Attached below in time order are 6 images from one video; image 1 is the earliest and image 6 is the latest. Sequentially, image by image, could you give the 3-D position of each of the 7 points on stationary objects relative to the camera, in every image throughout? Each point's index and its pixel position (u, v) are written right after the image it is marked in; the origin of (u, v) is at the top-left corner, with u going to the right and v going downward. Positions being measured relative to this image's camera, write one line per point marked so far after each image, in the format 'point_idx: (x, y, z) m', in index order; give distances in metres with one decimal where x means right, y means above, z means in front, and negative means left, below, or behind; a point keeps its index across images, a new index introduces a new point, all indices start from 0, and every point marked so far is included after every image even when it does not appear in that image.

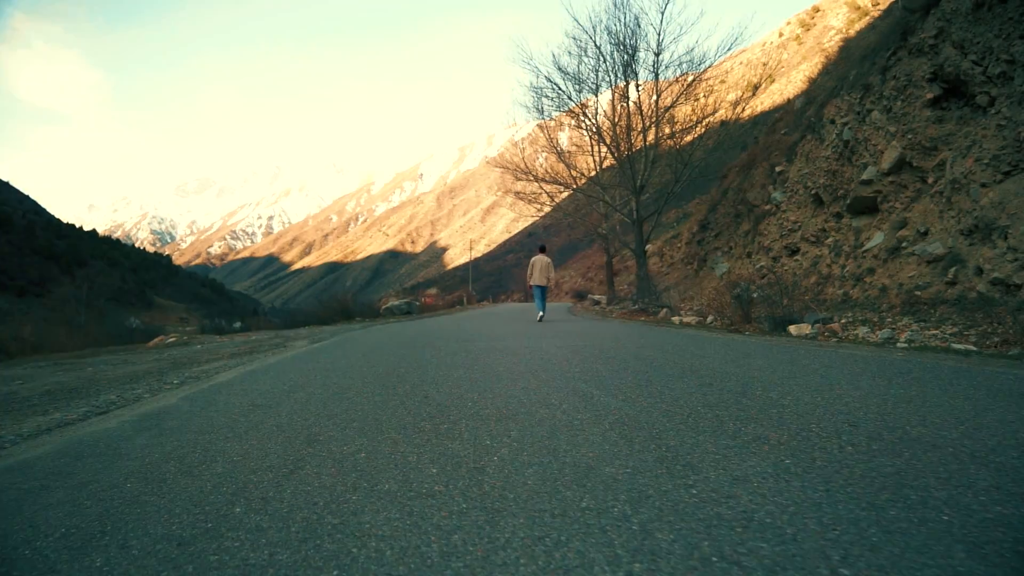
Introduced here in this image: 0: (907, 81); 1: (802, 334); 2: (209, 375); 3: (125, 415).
0: (+8.8, +4.6, +14.4) m
1: (+5.0, -0.8, +11.2) m
2: (-3.0, -0.9, +6.4) m
3: (-2.6, -0.9, +4.3) m
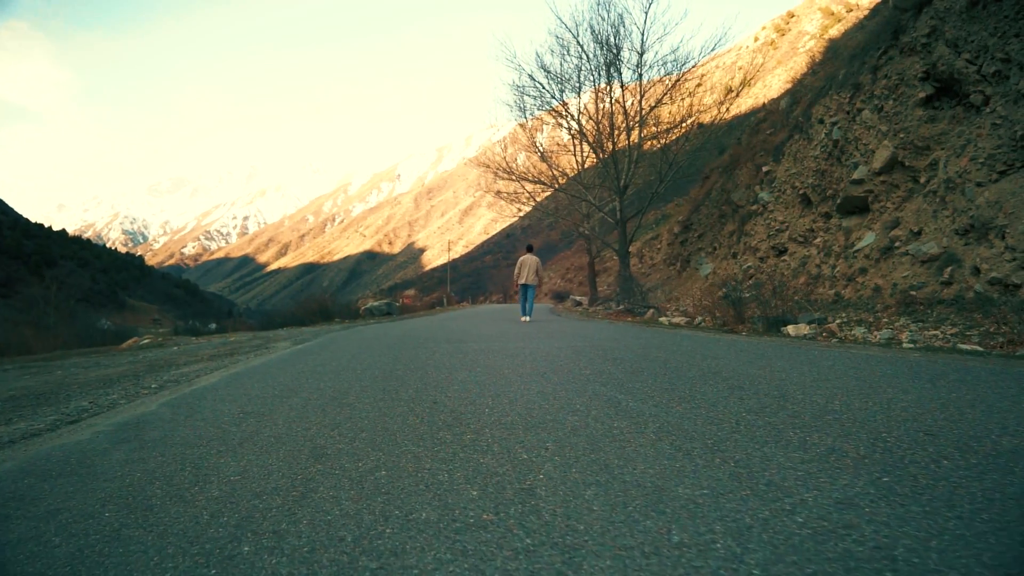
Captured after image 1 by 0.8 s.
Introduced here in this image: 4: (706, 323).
0: (+8.6, +4.6, +14.3) m
1: (+4.9, -0.8, +11.0) m
2: (-2.9, -0.8, +6.0) m
3: (-2.5, -0.8, +3.9) m
4: (+4.6, -0.9, +15.6) m
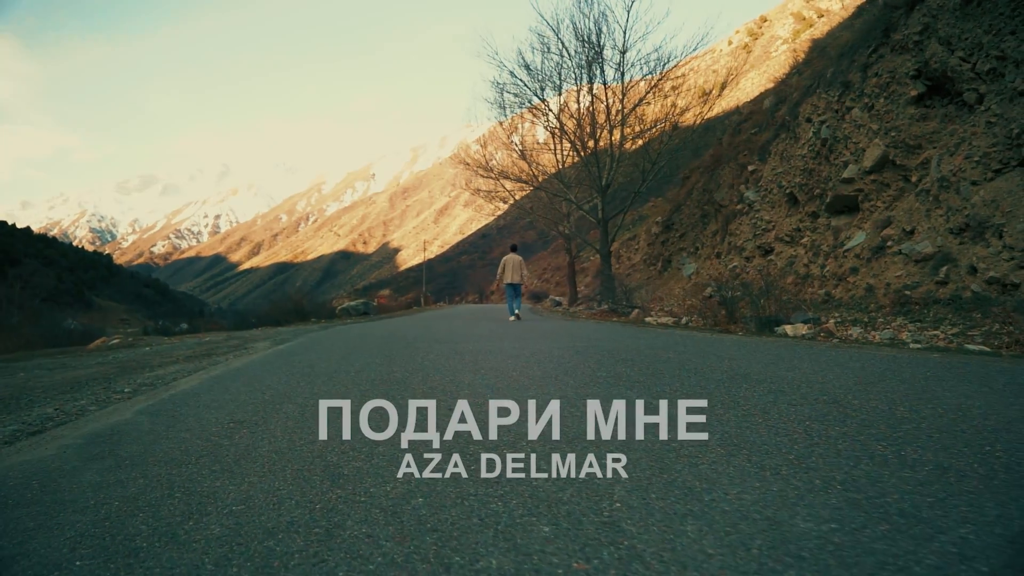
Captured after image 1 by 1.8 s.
0: (+8.3, +4.6, +14.3) m
1: (+4.8, -0.8, +10.8) m
2: (-2.9, -0.8, +5.5) m
3: (-2.3, -0.8, +3.4) m
4: (+4.3, -0.8, +15.4) m
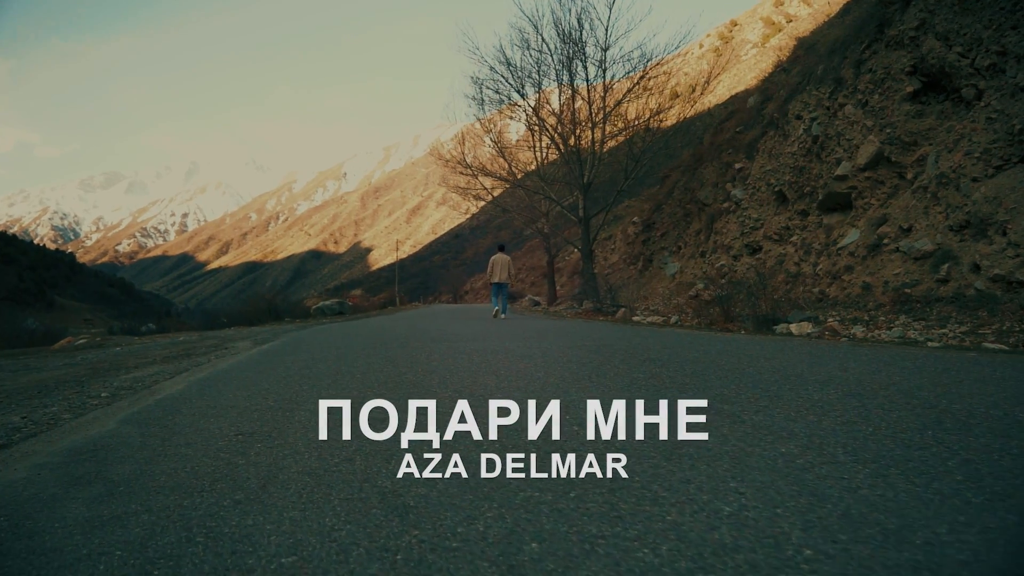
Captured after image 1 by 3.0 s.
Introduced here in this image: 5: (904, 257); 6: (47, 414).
0: (+8.1, +4.6, +14.1) m
1: (+4.7, -0.7, +10.5) m
2: (-2.8, -0.7, +4.9) m
3: (-2.1, -0.7, +2.9) m
4: (+4.1, -0.8, +15.2) m
5: (+7.1, +0.6, +11.8) m
6: (-2.9, -0.8, +4.0) m
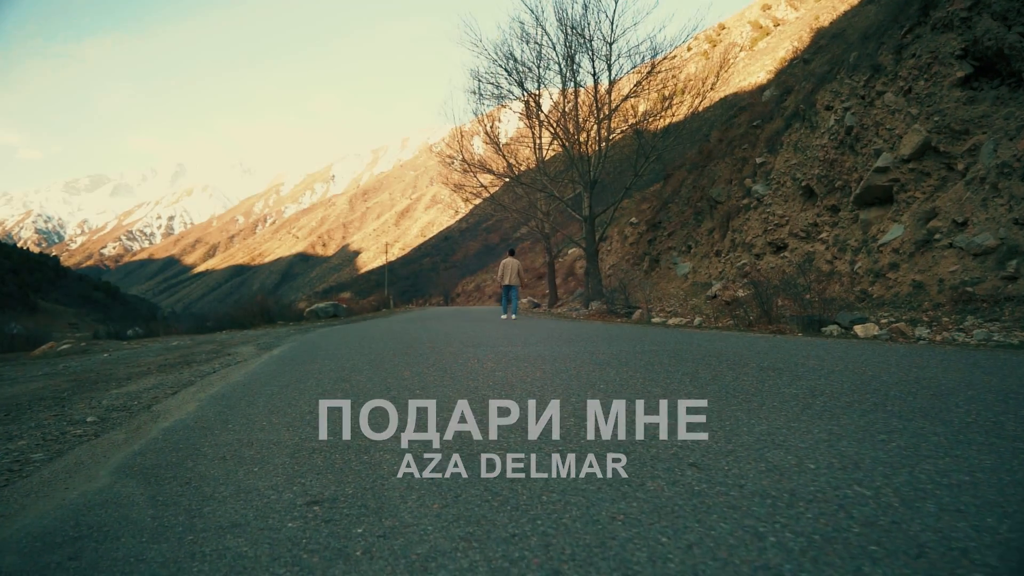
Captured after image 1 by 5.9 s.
0: (+8.5, +4.7, +13.3) m
1: (+5.2, -0.7, +9.6) m
2: (-2.2, -0.7, +3.9) m
3: (-1.5, -0.7, +1.9) m
4: (+4.5, -0.8, +14.2) m
5: (+7.6, +0.6, +10.9) m
6: (-2.3, -0.7, +2.9) m
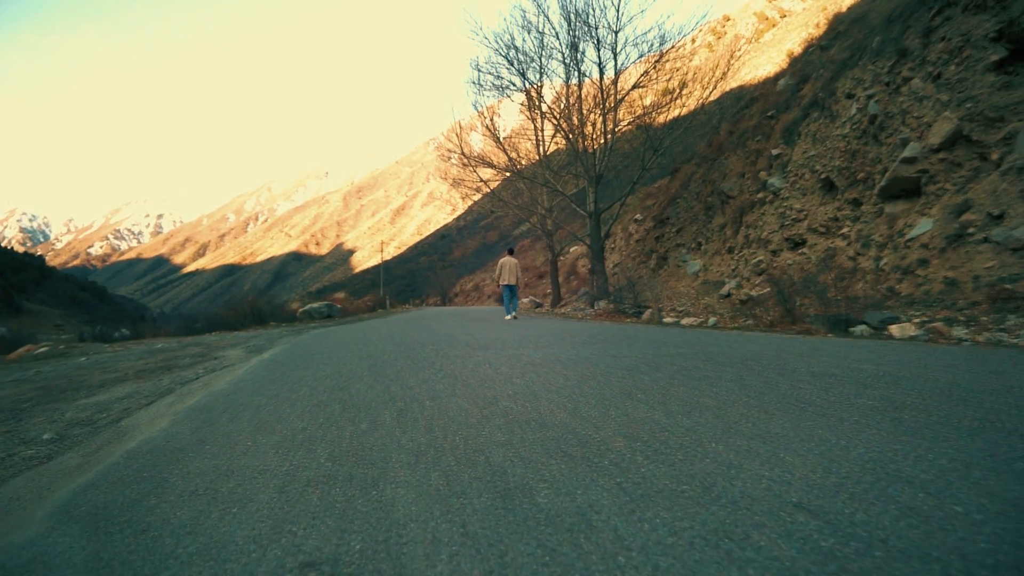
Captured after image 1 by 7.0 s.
0: (+8.7, +4.7, +12.7) m
1: (+5.4, -0.7, +9.0) m
2: (-2.0, -0.7, +3.3) m
3: (-1.3, -0.7, +1.3) m
4: (+4.7, -0.7, +13.7) m
5: (+7.7, +0.6, +10.3) m
6: (-2.1, -0.7, +2.4) m
